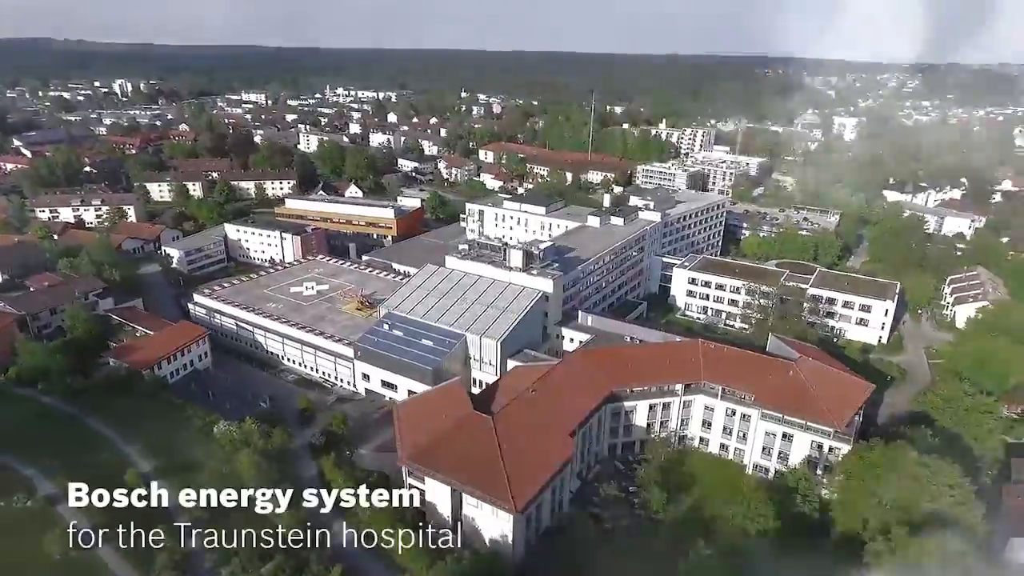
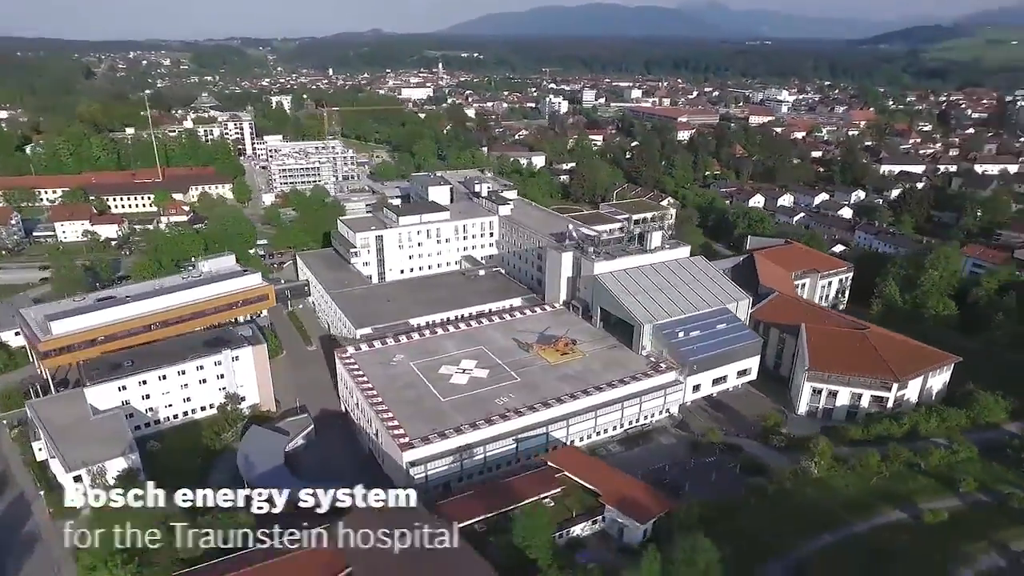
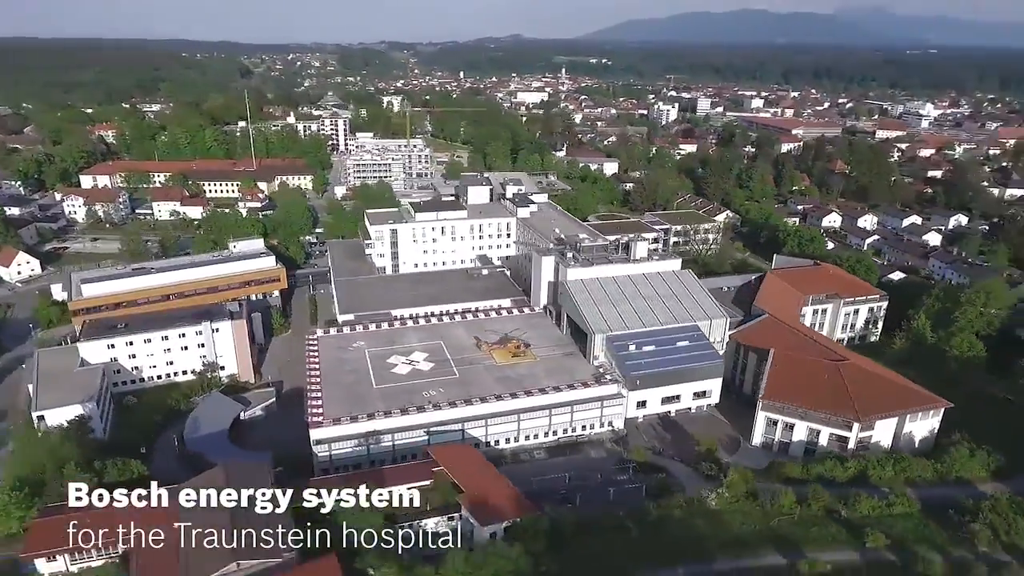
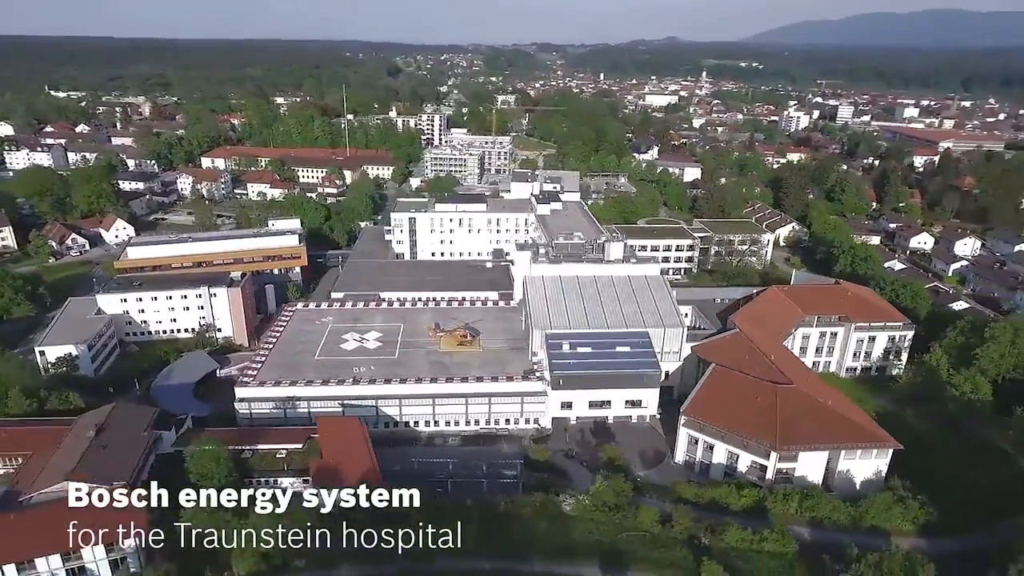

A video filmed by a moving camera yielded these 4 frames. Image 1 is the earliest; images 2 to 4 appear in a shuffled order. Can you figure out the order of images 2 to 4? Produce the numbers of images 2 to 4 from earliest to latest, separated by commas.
4, 3, 2
